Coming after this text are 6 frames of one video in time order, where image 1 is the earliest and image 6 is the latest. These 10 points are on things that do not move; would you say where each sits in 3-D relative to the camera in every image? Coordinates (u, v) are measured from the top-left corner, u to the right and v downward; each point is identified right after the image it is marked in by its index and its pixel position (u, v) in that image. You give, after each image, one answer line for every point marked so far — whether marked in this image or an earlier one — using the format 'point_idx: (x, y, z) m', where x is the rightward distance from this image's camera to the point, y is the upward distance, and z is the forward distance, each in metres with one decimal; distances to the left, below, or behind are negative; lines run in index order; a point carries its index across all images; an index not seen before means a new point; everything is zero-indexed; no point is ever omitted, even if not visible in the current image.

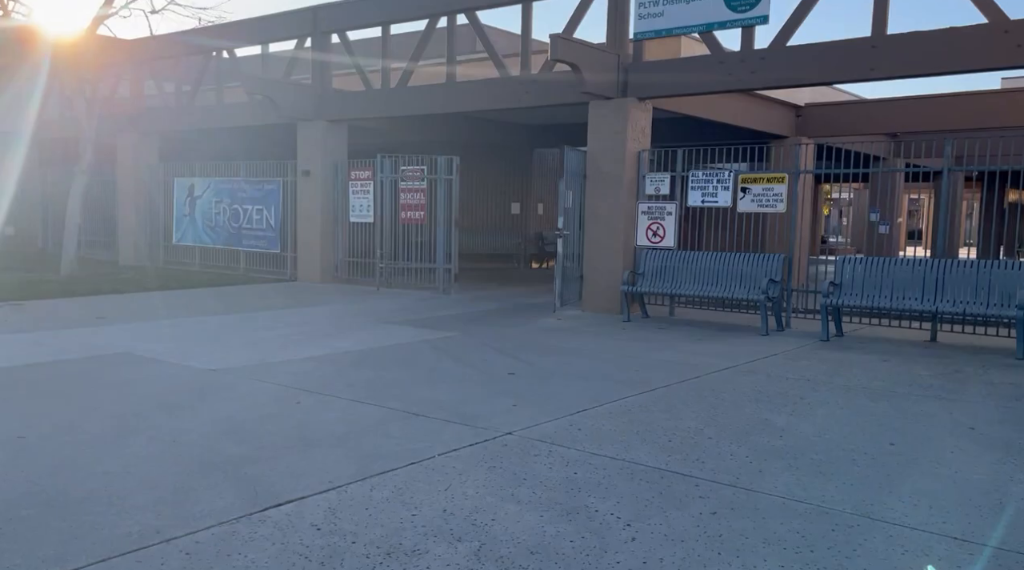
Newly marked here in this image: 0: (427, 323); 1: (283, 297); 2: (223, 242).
0: (-1.1, -0.5, +11.5) m
1: (-3.7, -0.2, +14.7) m
2: (-6.0, +0.9, +18.8) m
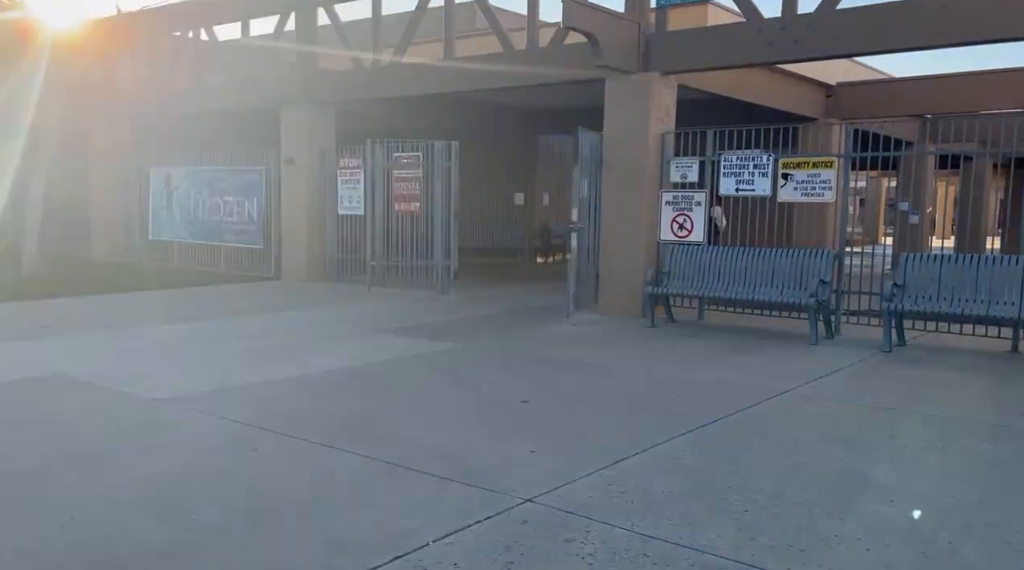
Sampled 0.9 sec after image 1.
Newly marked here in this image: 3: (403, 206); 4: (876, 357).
0: (-1.0, -0.5, +10.0) m
1: (-3.6, -0.2, +13.2) m
2: (-5.9, +0.9, +17.3) m
3: (-1.7, +1.2, +13.9) m
4: (+3.4, -0.7, +8.4) m
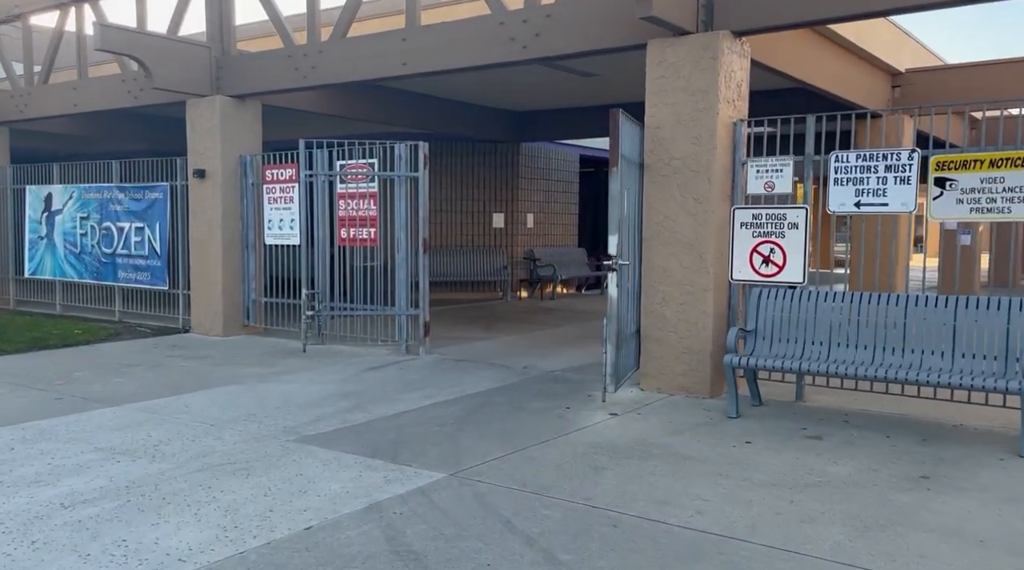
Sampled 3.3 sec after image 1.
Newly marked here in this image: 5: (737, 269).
0: (-0.9, -1.1, +6.2) m
1: (-3.6, -0.8, +9.3) m
2: (-6.1, +0.1, +13.2) m
3: (-1.8, +0.6, +10.1) m
4: (+3.5, -1.1, +4.7) m
5: (+1.9, +0.1, +7.6) m
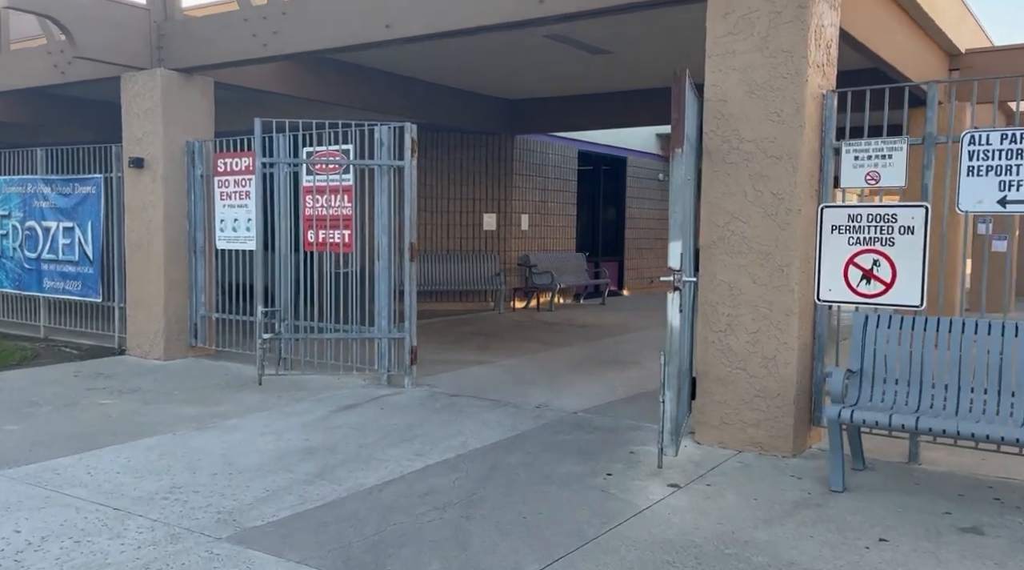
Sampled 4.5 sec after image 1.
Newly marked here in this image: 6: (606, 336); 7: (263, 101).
0: (-0.7, -1.2, +4.2) m
1: (-3.5, -1.0, +7.3) m
2: (-6.1, 0.0, +11.2) m
3: (-1.7, +0.4, +8.1) m
4: (+3.7, -1.2, +2.9) m
5: (+2.0, 0.0, +5.8) m
6: (+1.2, -0.7, +12.1) m
7: (-3.1, +2.3, +11.6) m
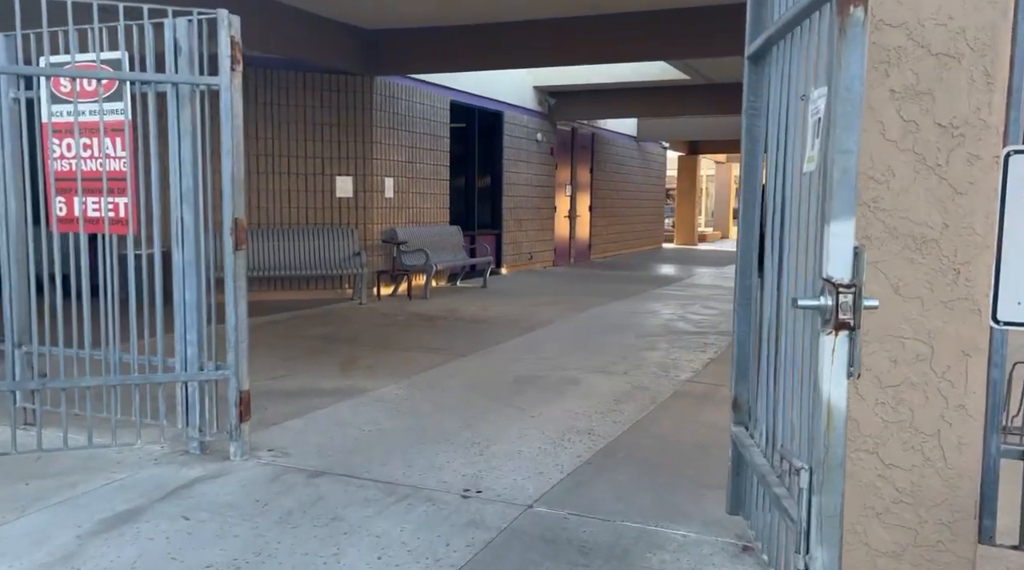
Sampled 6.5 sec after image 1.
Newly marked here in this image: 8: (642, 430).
0: (-0.6, -1.3, +1.2) m
1: (-3.9, -1.0, +3.6) m
2: (-7.2, 0.0, +7.0) m
3: (-2.3, +0.4, +4.8) m
4: (+4.0, -1.3, +0.6) m
5: (+1.8, 0.0, +3.1) m
6: (-0.1, -0.5, +9.2) m
7: (-4.3, +2.4, +7.9) m
8: (+0.8, -0.9, +5.7) m
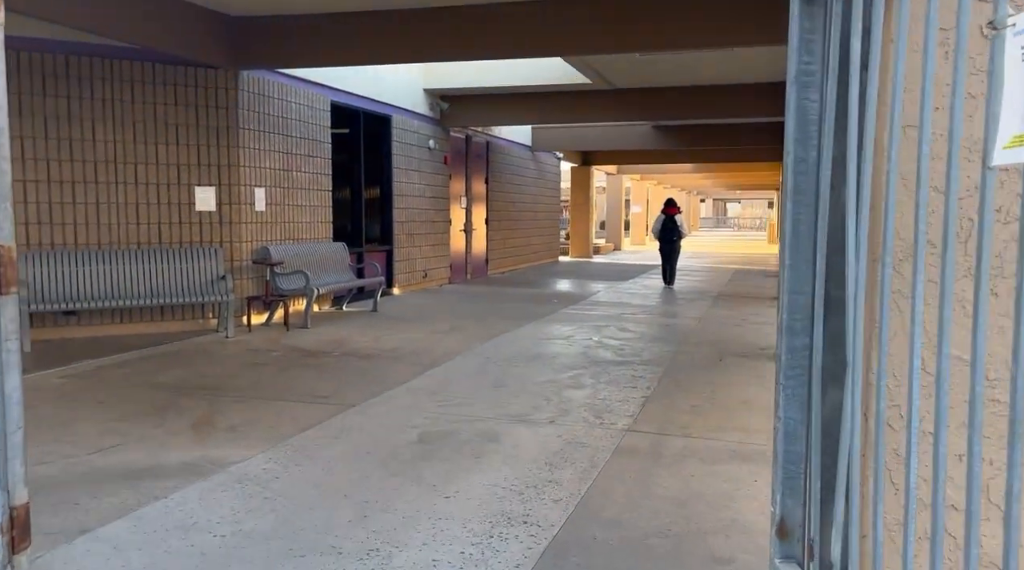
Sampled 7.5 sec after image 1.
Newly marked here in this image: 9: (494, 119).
0: (-0.5, -1.5, -0.3) m
1: (-4.1, -1.3, +1.7) m
2: (-7.7, -0.3, +4.7) m
3: (-2.6, +0.2, +3.1) m
4: (+4.2, -1.4, -0.3) m
5: (+1.7, -0.2, +2.0) m
6: (-0.9, -0.8, +7.7) m
7: (-5.0, +2.1, +5.9) m
8: (+0.4, -1.1, +4.4) m
9: (-0.3, +3.0, +16.4) m
